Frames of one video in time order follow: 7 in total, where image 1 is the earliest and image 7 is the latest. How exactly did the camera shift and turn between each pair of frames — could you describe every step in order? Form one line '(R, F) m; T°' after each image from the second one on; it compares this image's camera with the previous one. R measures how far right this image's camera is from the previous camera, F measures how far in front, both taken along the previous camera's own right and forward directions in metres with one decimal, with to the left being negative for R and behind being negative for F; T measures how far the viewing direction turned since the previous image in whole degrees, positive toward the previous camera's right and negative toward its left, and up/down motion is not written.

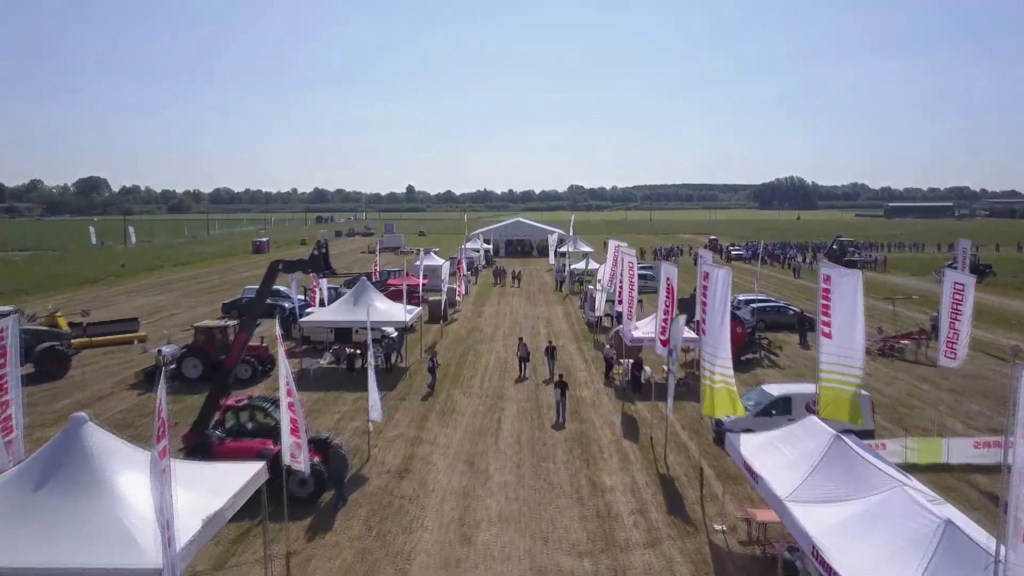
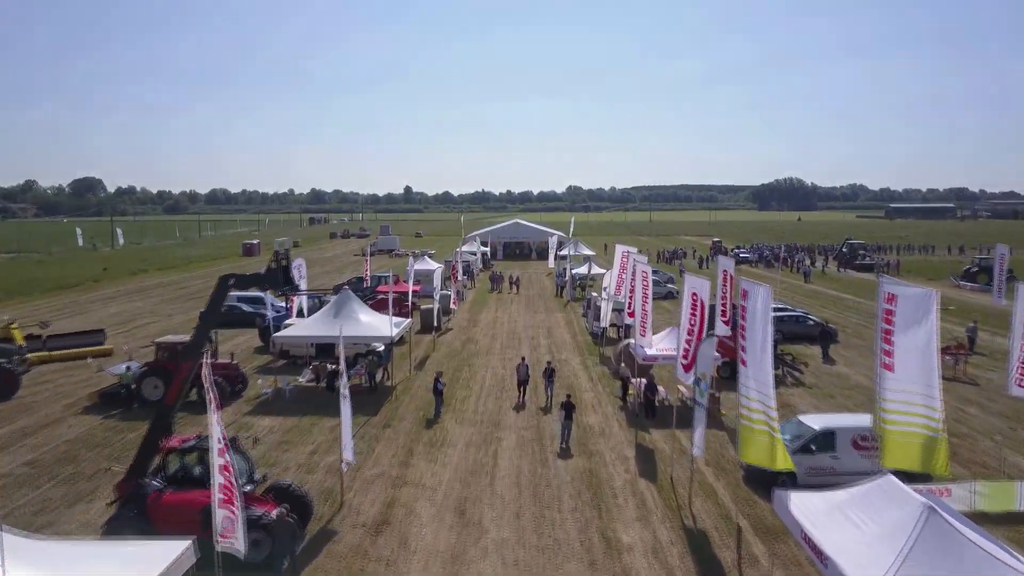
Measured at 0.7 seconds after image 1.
(0.0, +2.0) m; 0°
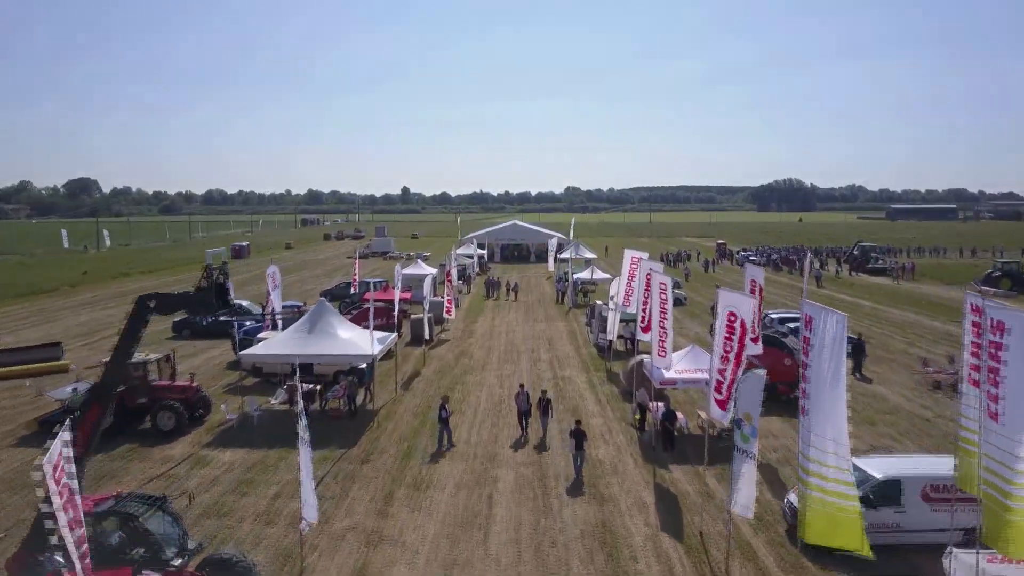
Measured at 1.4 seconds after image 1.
(0.0, +2.1) m; 0°
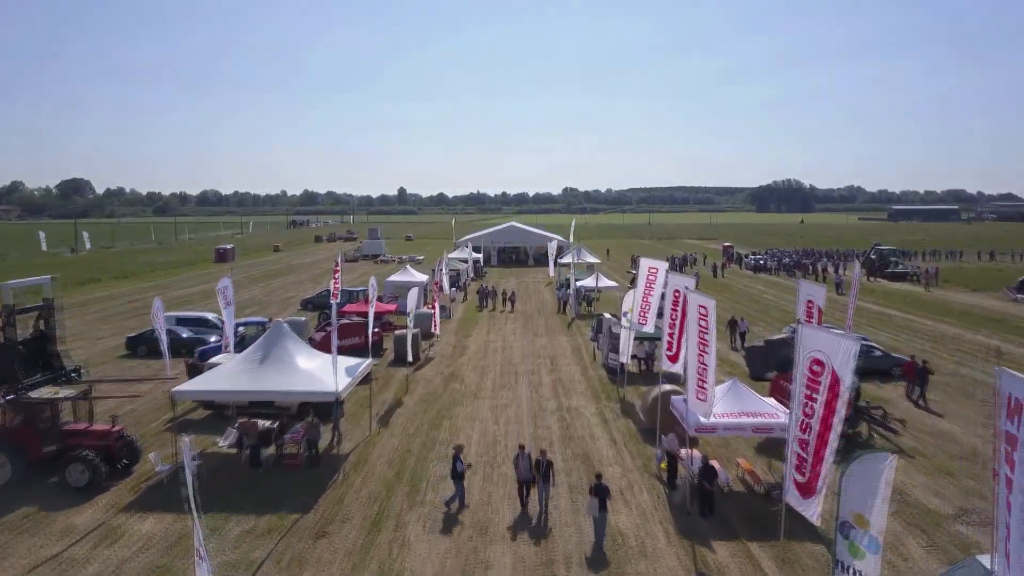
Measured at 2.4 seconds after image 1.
(0.0, +3.0) m; 0°
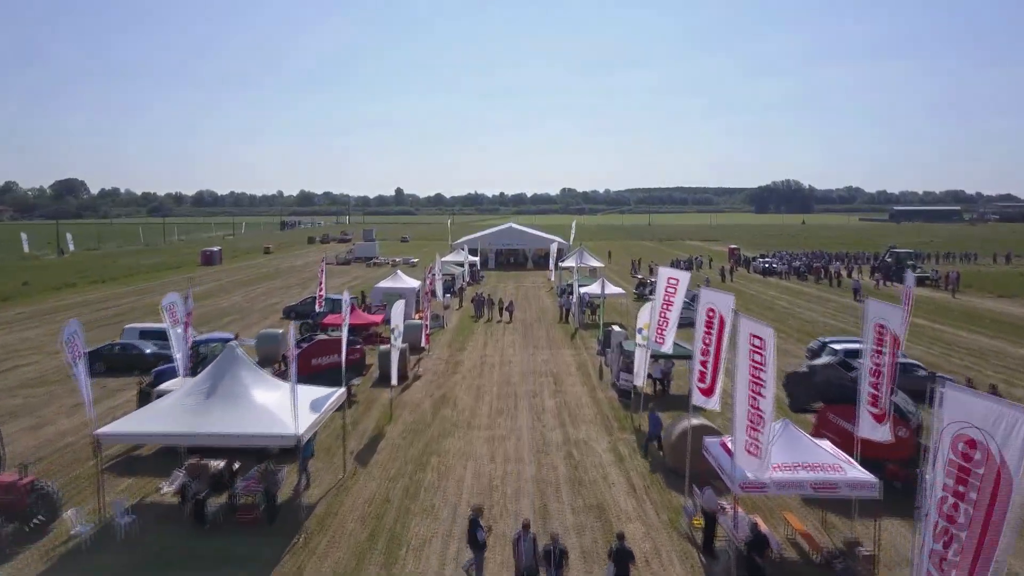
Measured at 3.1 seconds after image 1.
(0.0, +2.4) m; 0°
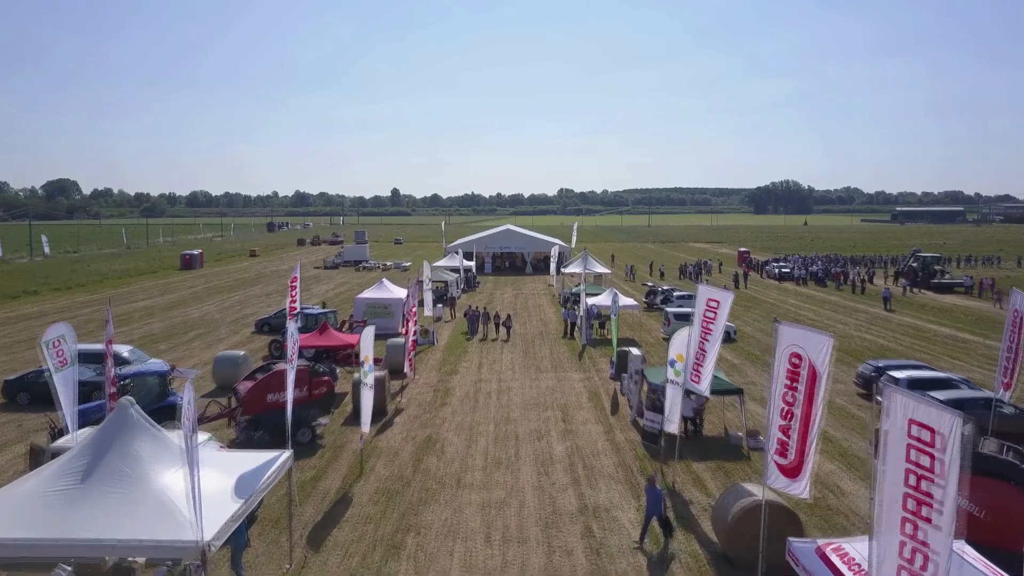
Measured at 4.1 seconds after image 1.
(-0.1, +3.3) m; 0°
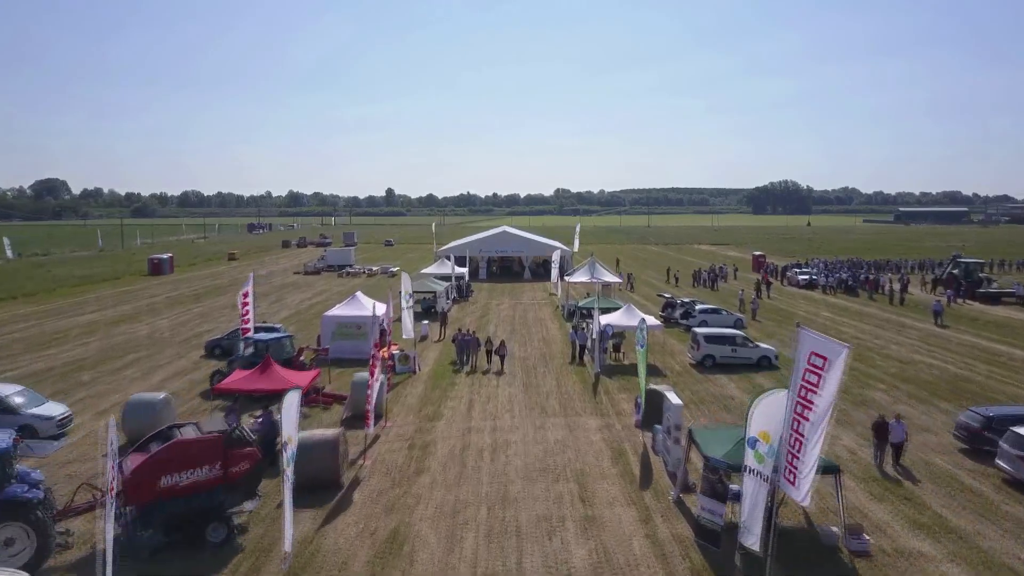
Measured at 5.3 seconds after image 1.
(0.0, +4.5) m; 0°
